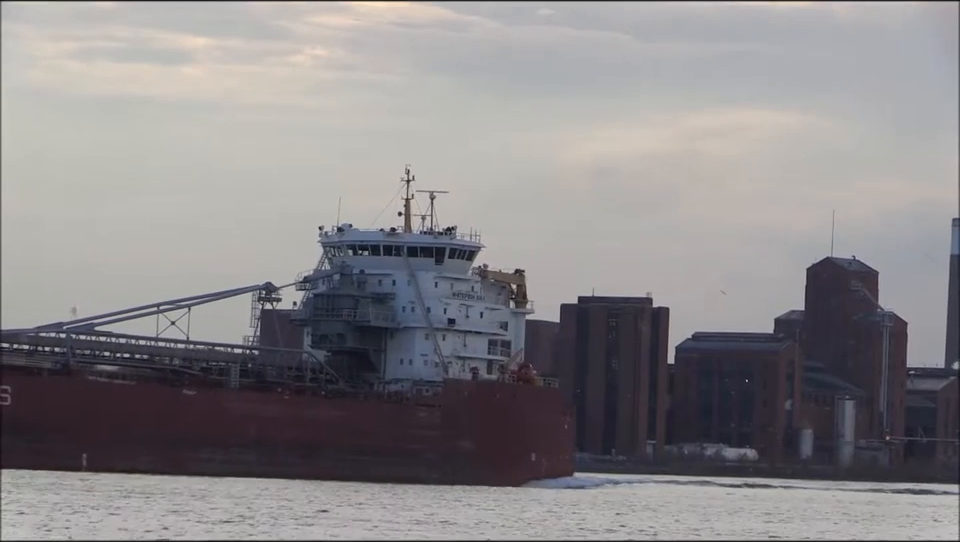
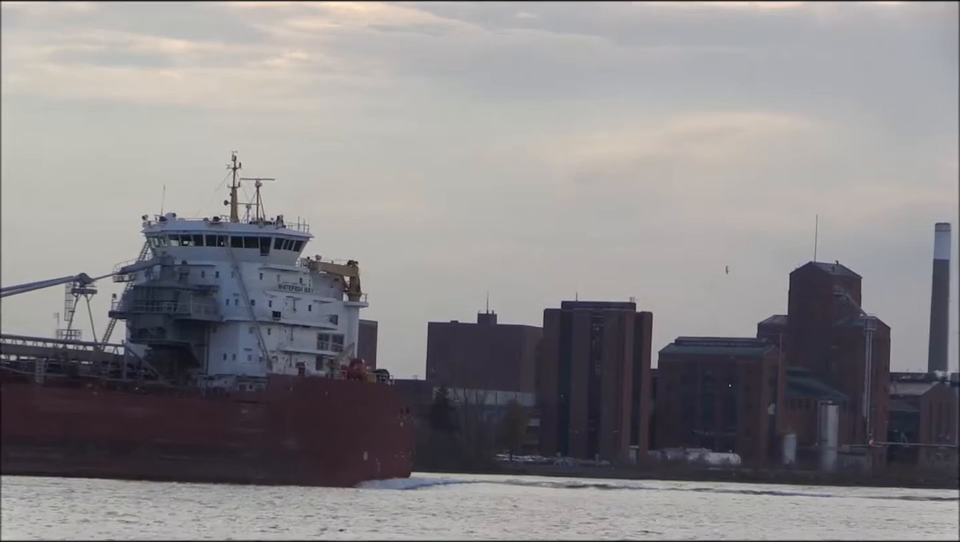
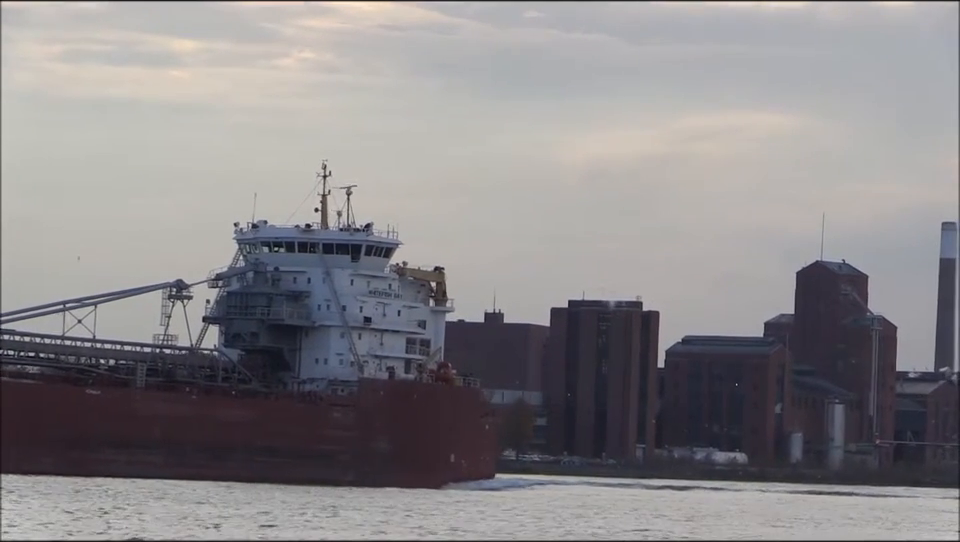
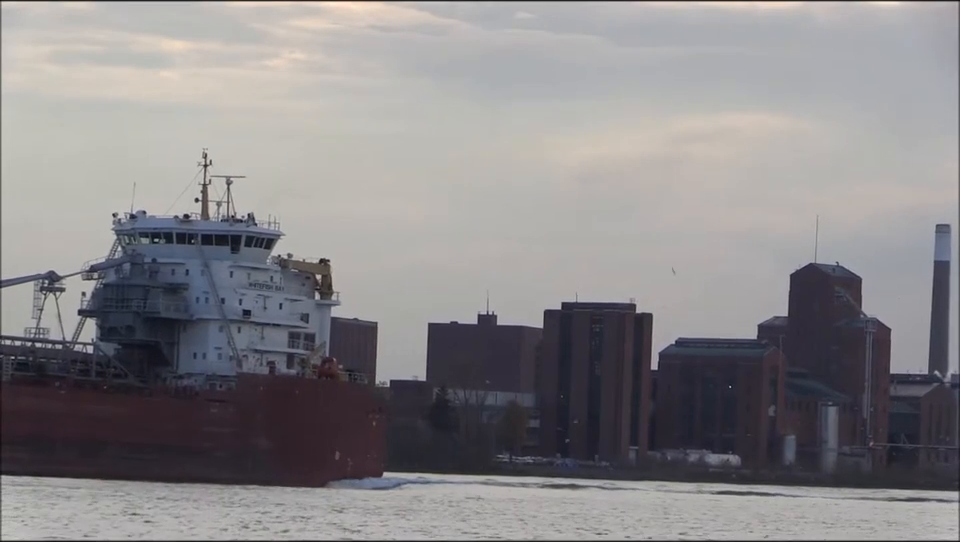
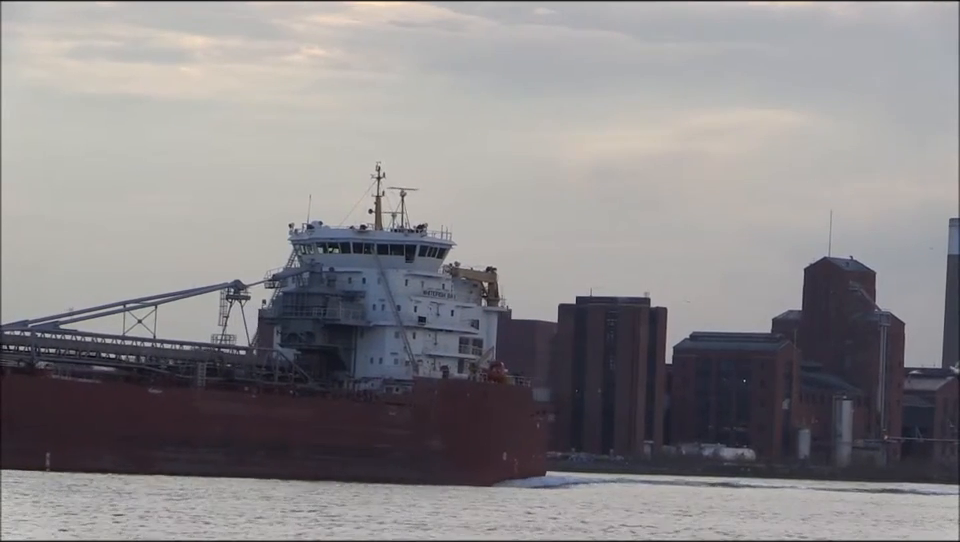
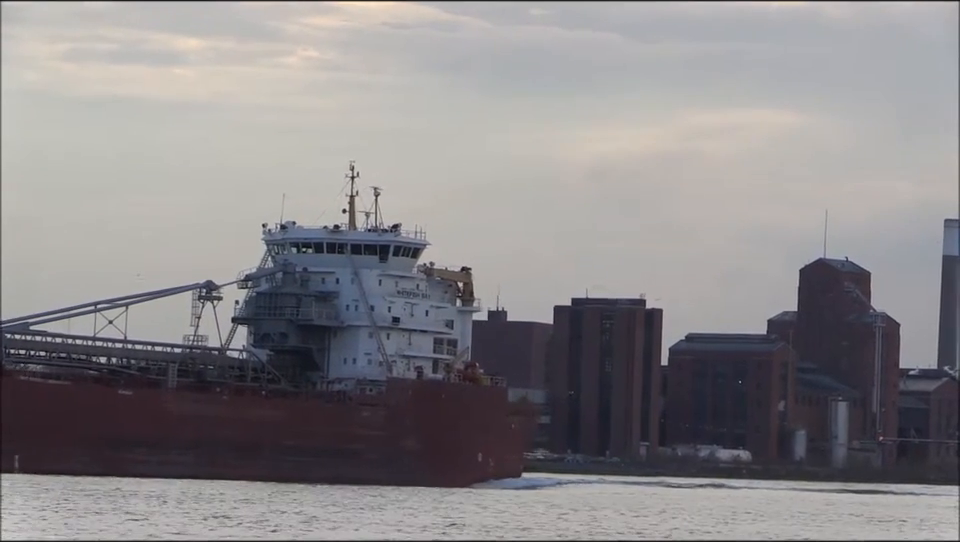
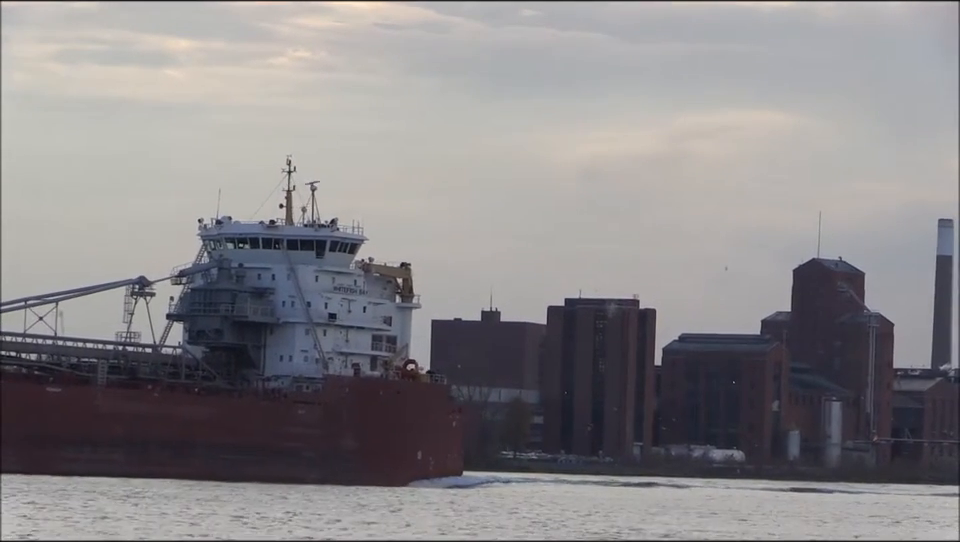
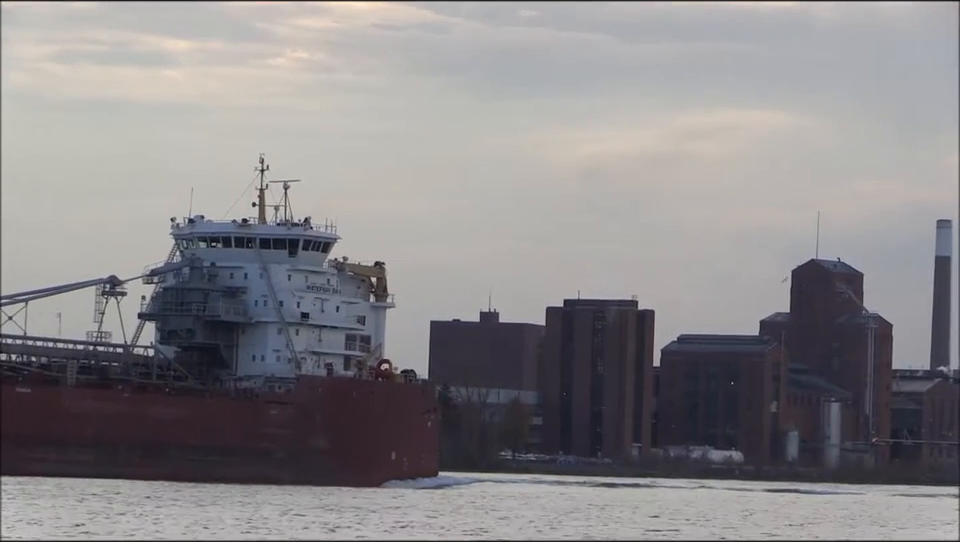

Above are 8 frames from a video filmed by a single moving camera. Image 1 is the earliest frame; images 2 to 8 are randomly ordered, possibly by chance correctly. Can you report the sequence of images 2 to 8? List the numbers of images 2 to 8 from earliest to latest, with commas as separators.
5, 6, 3, 7, 8, 2, 4
